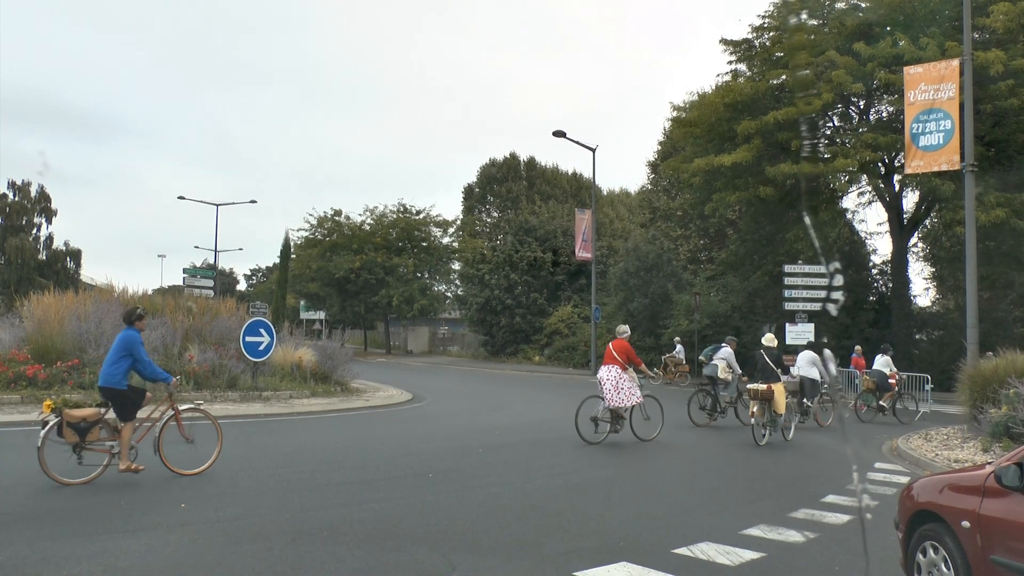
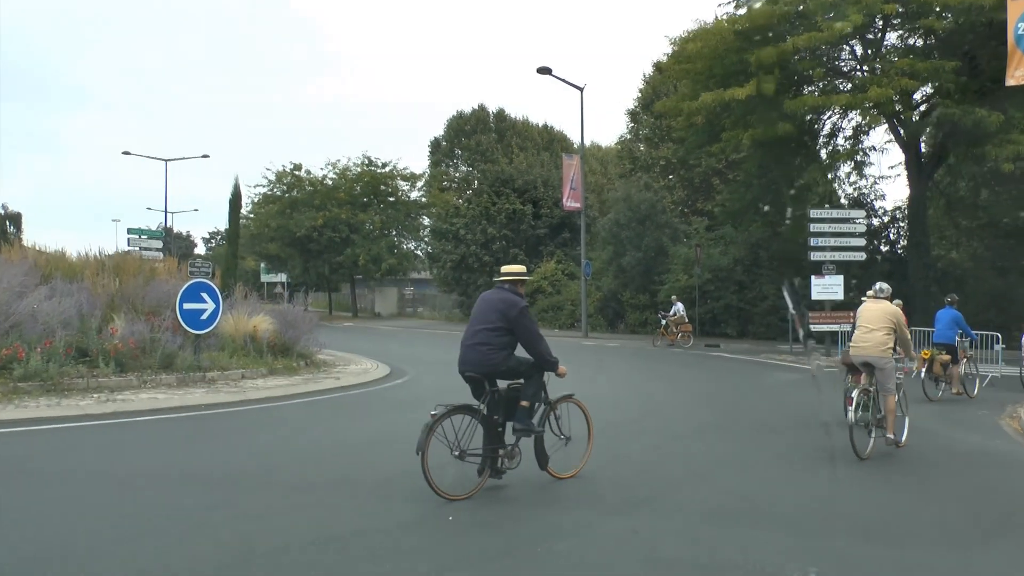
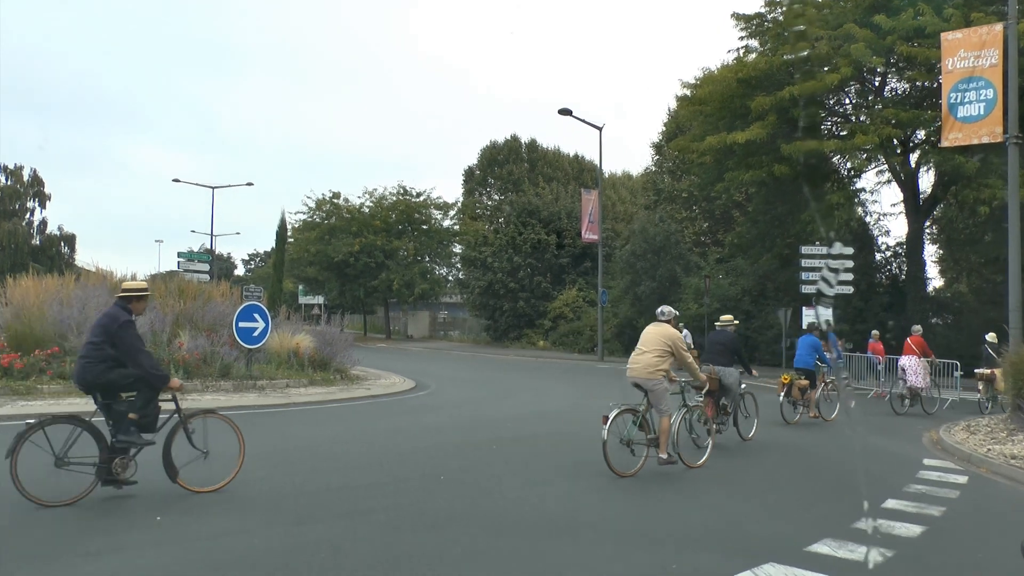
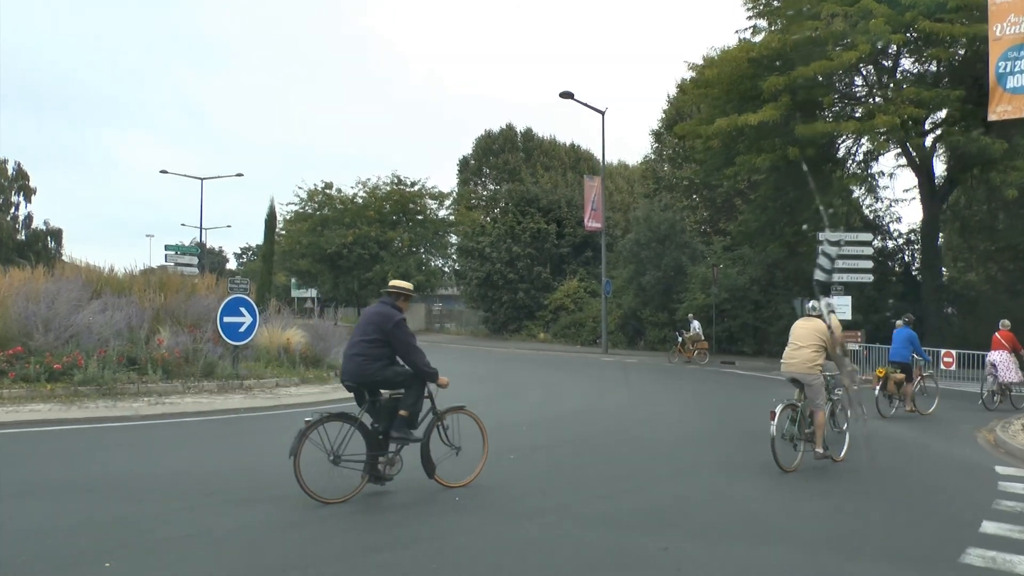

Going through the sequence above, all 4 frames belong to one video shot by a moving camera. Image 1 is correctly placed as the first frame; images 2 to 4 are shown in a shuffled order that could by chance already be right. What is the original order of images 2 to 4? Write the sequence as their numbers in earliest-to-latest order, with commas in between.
3, 4, 2
